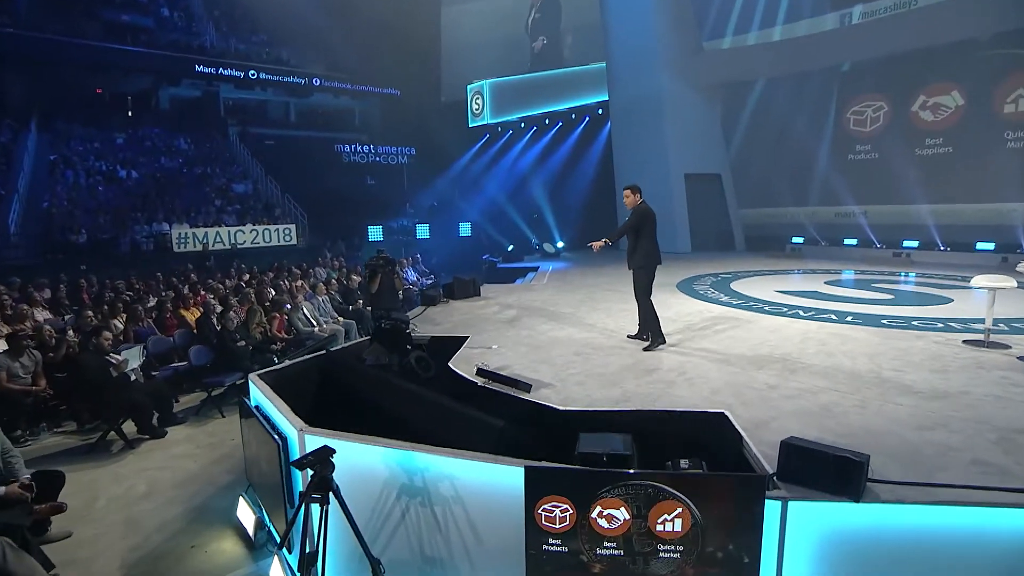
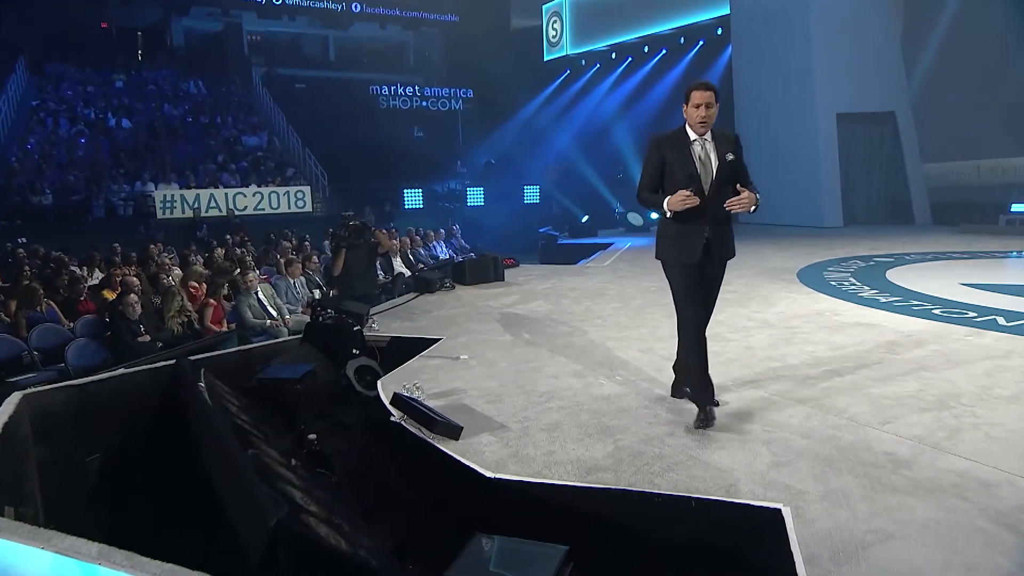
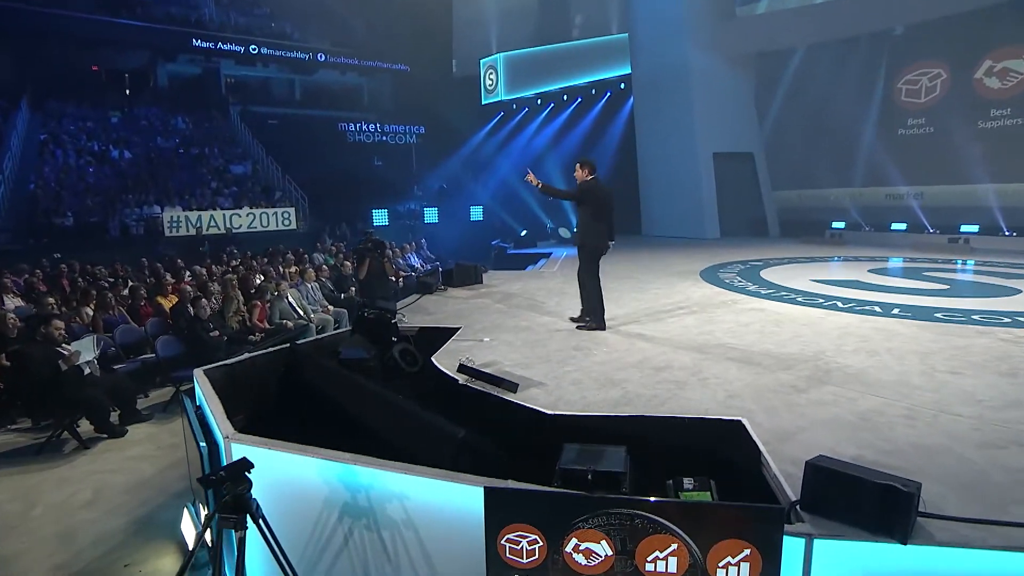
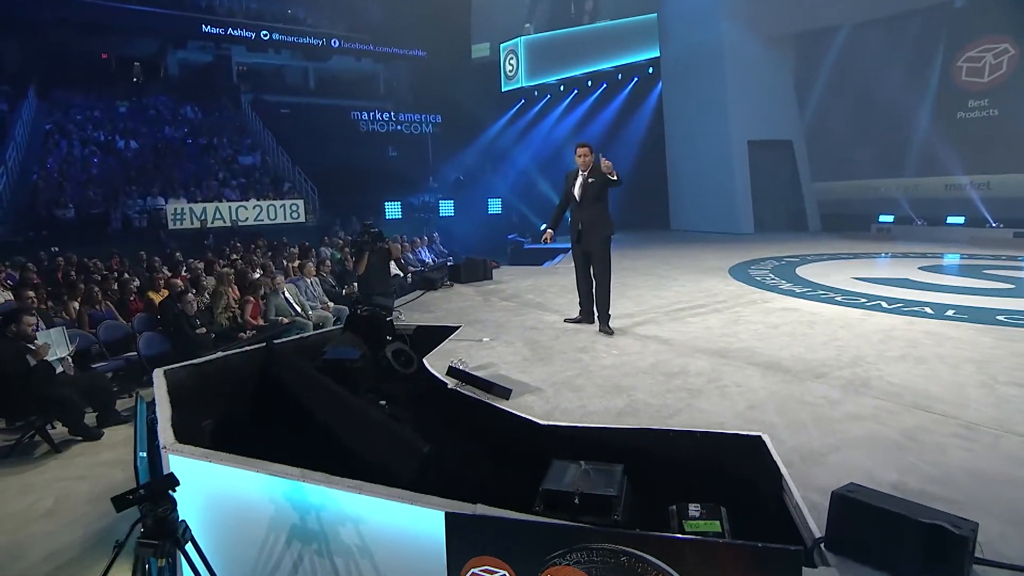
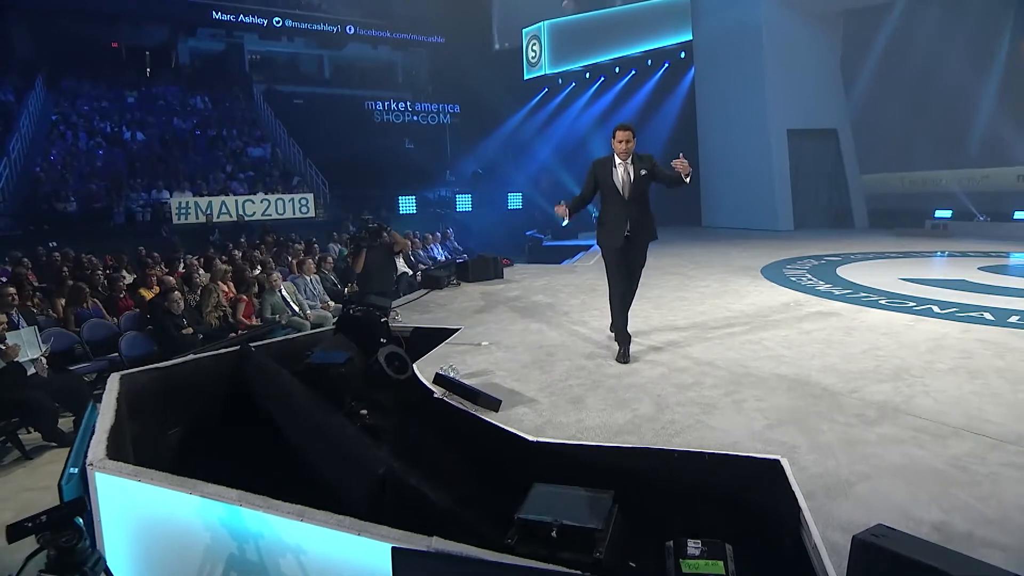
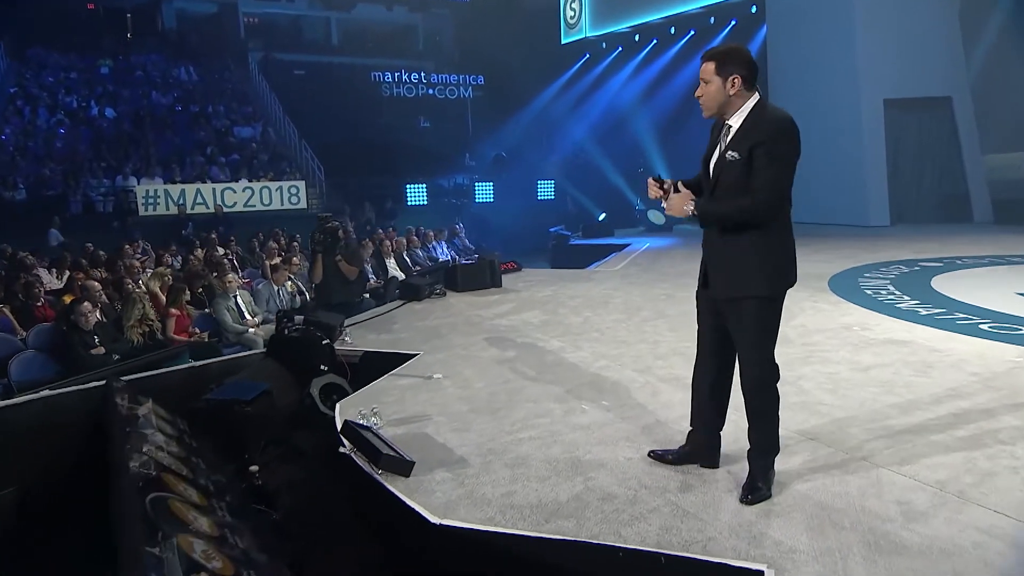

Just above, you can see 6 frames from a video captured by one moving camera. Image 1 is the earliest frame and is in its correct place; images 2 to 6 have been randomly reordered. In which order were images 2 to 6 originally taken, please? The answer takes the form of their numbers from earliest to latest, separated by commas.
3, 4, 5, 2, 6
